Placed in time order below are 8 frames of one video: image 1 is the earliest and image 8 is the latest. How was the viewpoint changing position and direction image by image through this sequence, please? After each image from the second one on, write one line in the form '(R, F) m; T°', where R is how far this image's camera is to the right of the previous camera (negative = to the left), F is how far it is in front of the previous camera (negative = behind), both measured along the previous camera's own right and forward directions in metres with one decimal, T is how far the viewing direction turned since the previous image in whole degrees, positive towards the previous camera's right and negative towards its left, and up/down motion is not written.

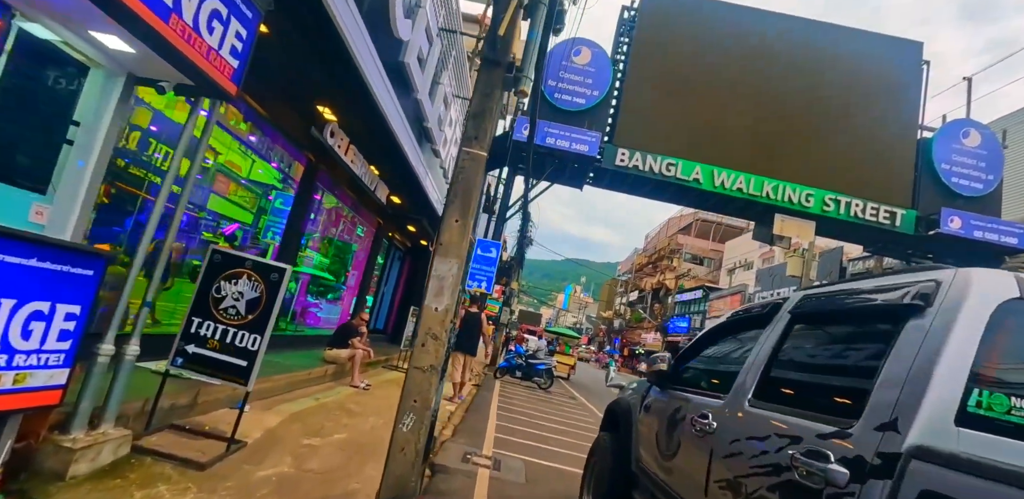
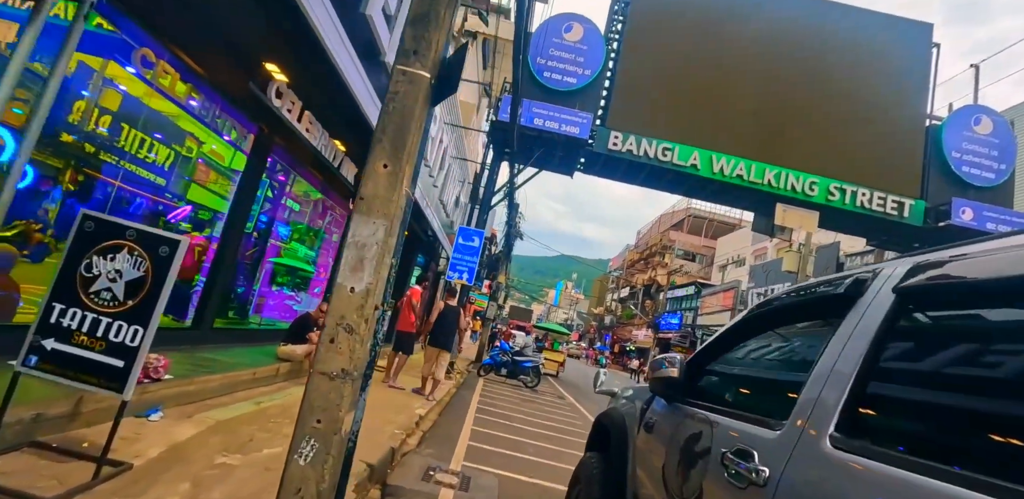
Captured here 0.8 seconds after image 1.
(+0.2, +0.9) m; +1°
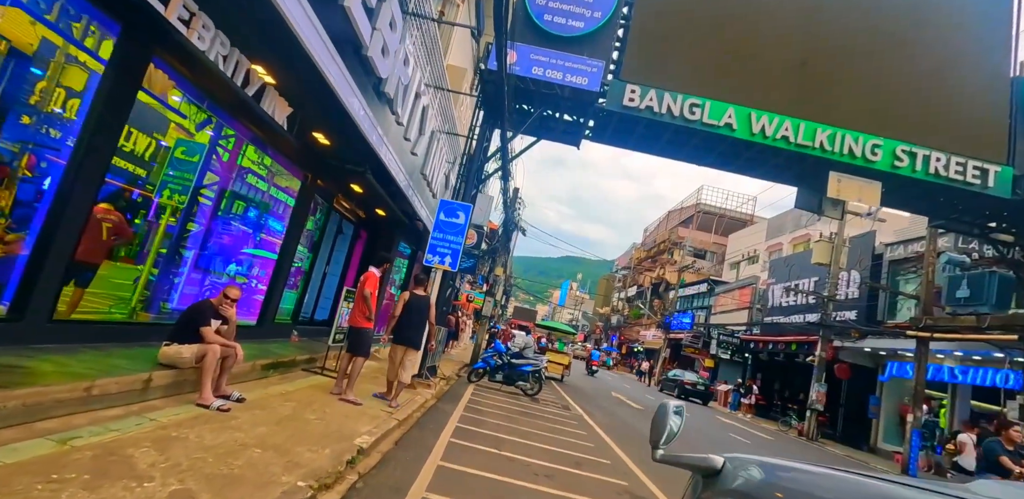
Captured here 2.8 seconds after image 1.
(+0.2, +2.3) m; 0°
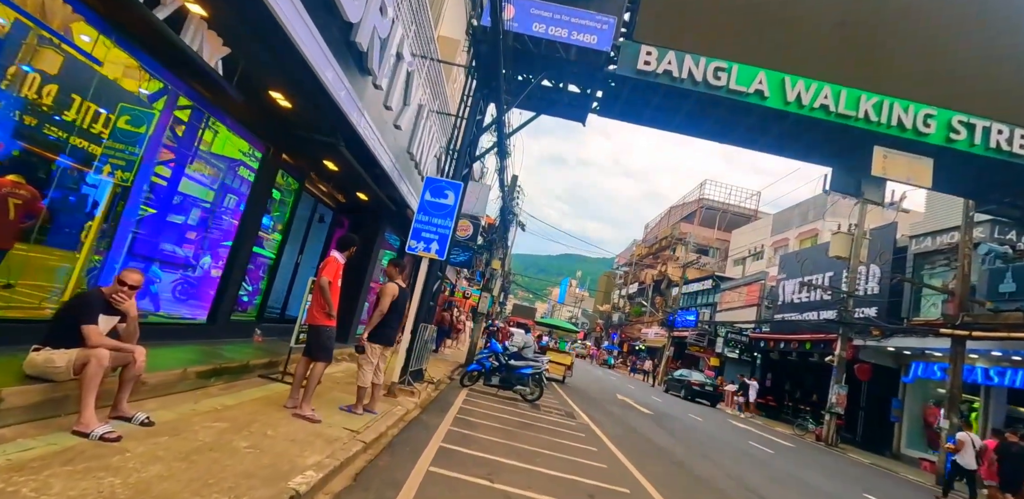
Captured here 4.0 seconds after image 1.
(0.0, +1.3) m; 0°
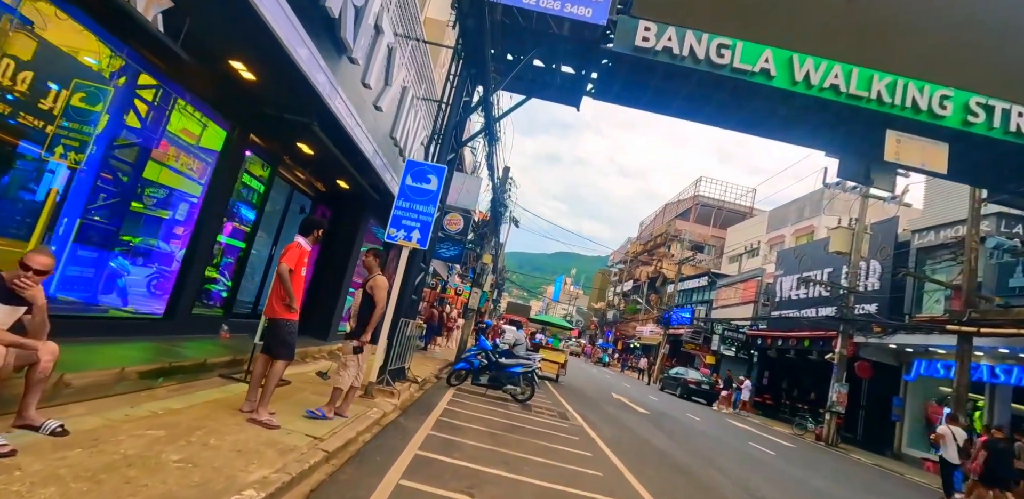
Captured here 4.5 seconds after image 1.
(+0.1, +0.6) m; +1°
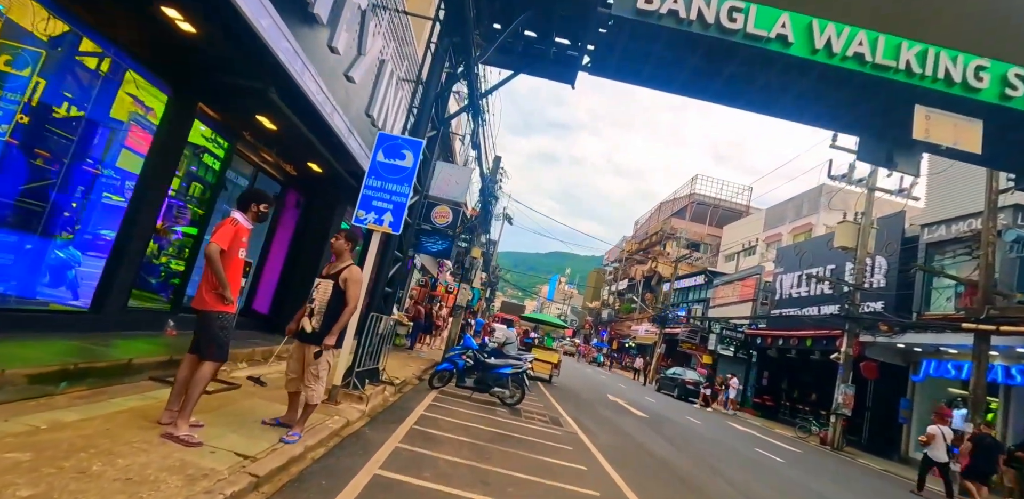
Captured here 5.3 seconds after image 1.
(+0.1, +0.9) m; +1°
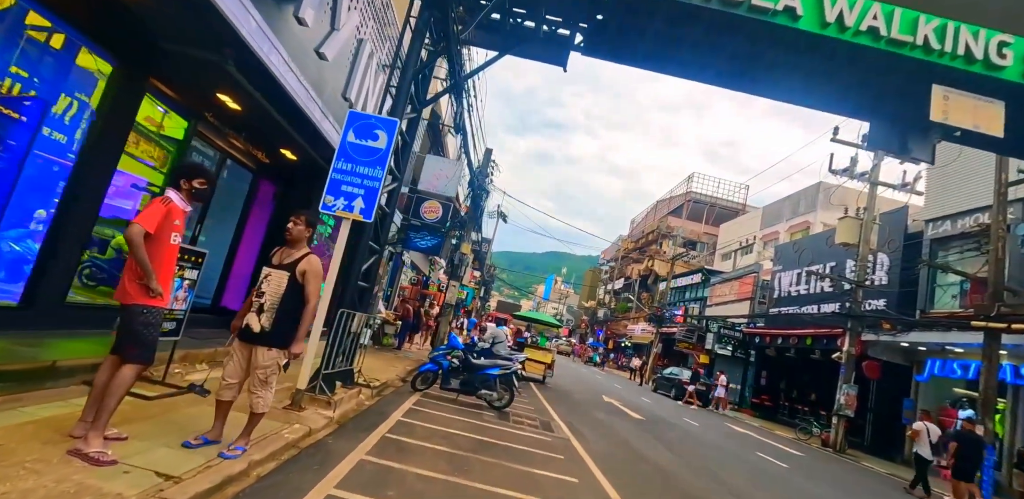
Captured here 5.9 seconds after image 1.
(+0.1, +0.6) m; 0°
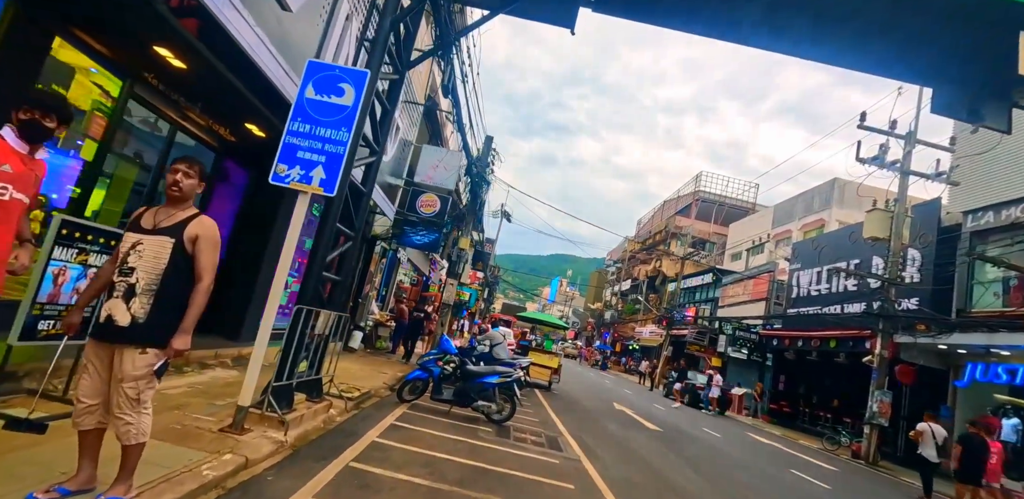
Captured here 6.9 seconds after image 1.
(+0.1, +1.2) m; -1°
